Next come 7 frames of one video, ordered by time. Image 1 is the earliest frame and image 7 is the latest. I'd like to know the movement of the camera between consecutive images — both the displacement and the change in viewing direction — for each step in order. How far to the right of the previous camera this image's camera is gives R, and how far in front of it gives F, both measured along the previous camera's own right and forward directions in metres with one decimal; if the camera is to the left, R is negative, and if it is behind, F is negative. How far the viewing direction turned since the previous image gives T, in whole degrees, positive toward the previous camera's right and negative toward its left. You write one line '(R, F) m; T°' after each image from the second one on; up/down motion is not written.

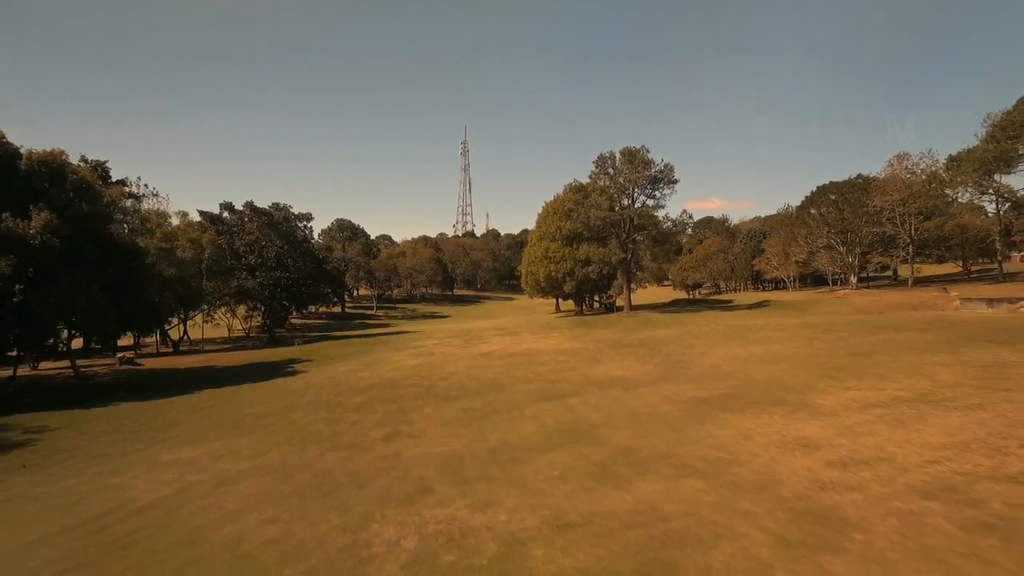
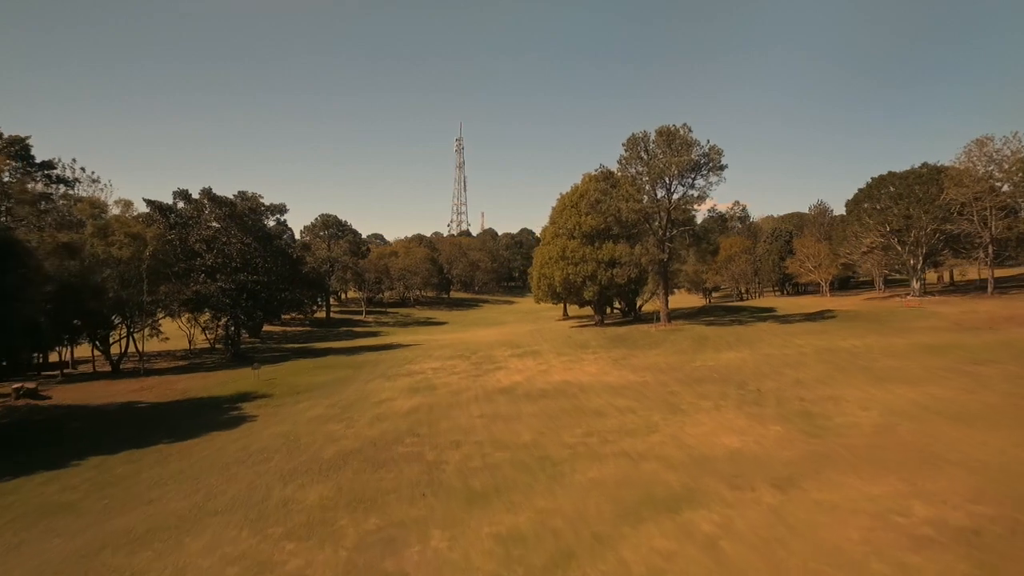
(-1.3, +6.8) m; +1°
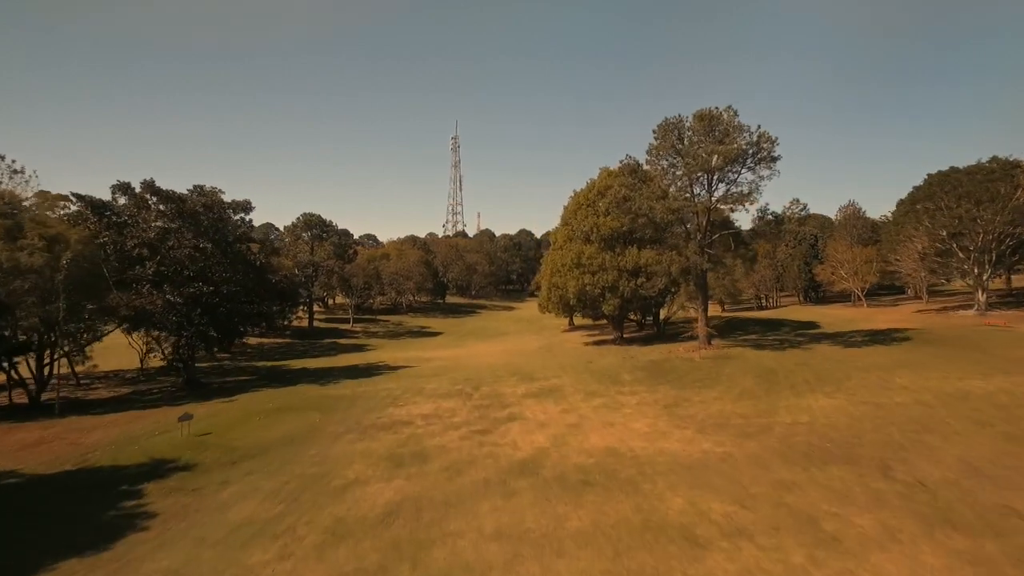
(-0.7, +5.7) m; +1°
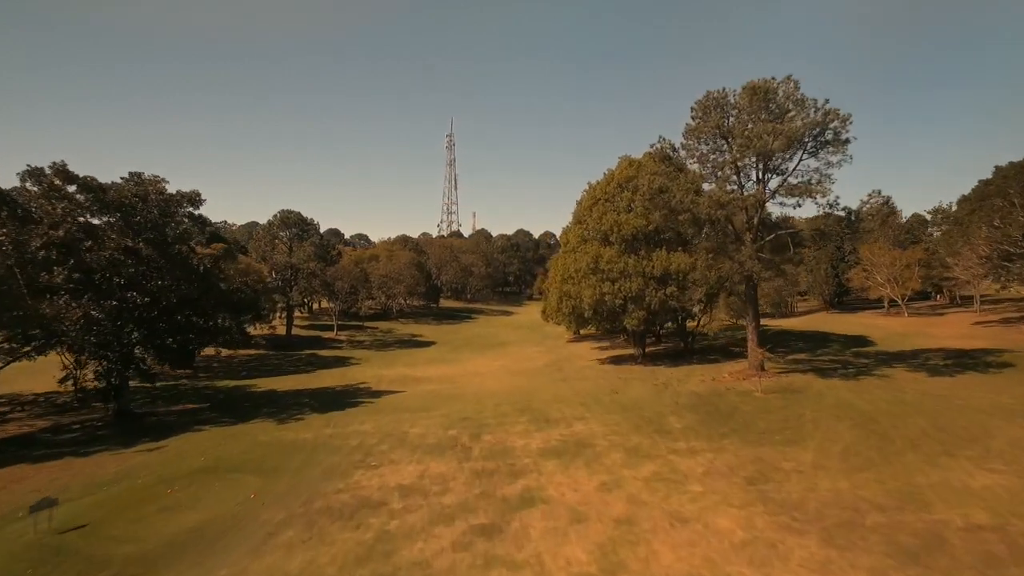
(-0.5, +5.4) m; +1°
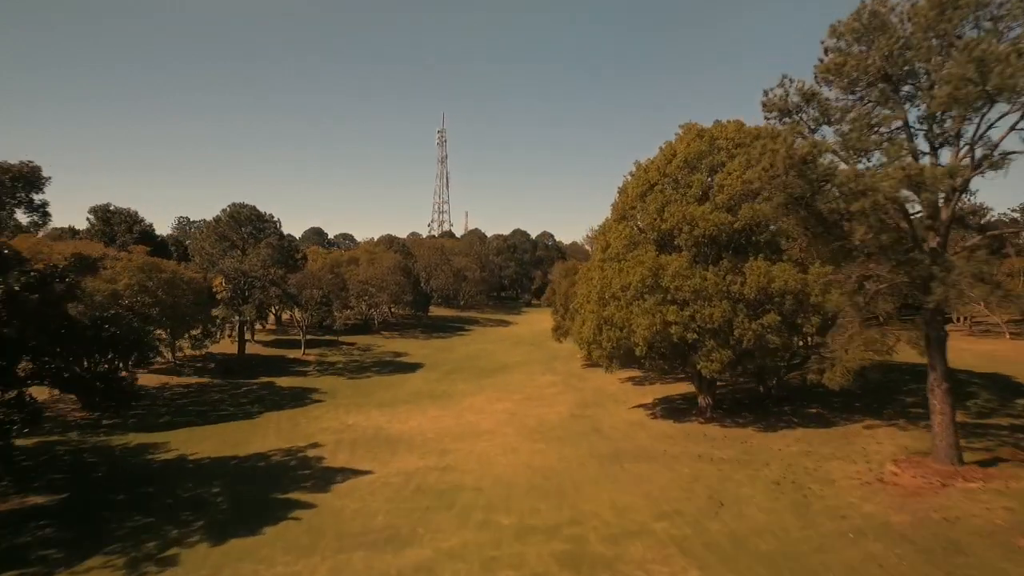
(-1.0, +9.5) m; +1°
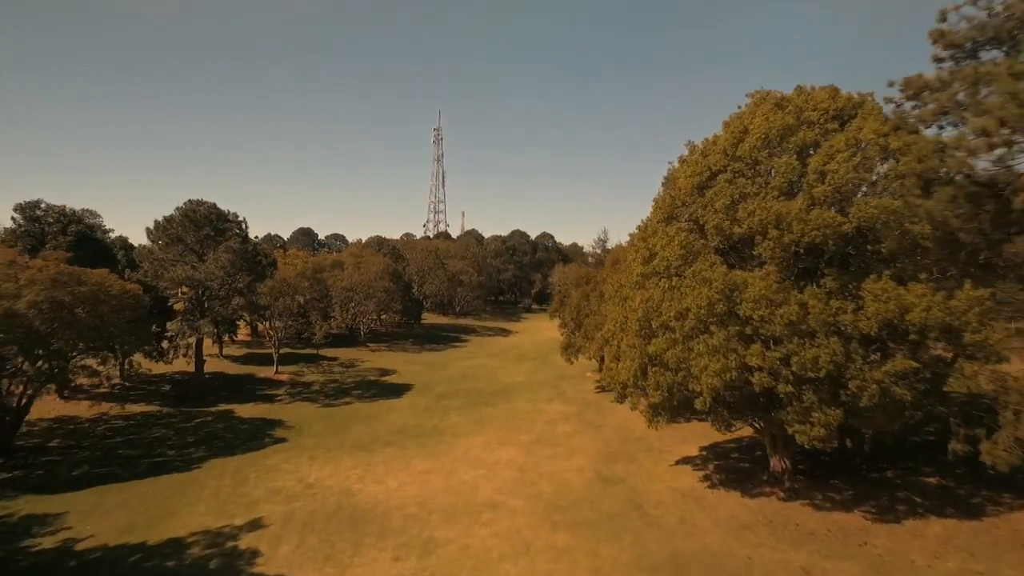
(-0.4, +5.9) m; 0°
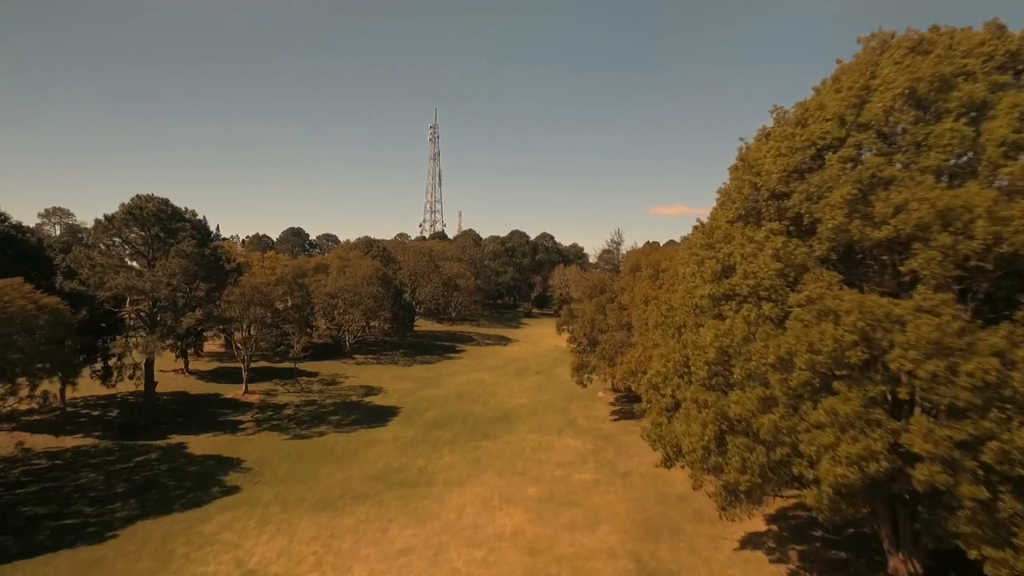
(-0.3, +5.2) m; 0°
